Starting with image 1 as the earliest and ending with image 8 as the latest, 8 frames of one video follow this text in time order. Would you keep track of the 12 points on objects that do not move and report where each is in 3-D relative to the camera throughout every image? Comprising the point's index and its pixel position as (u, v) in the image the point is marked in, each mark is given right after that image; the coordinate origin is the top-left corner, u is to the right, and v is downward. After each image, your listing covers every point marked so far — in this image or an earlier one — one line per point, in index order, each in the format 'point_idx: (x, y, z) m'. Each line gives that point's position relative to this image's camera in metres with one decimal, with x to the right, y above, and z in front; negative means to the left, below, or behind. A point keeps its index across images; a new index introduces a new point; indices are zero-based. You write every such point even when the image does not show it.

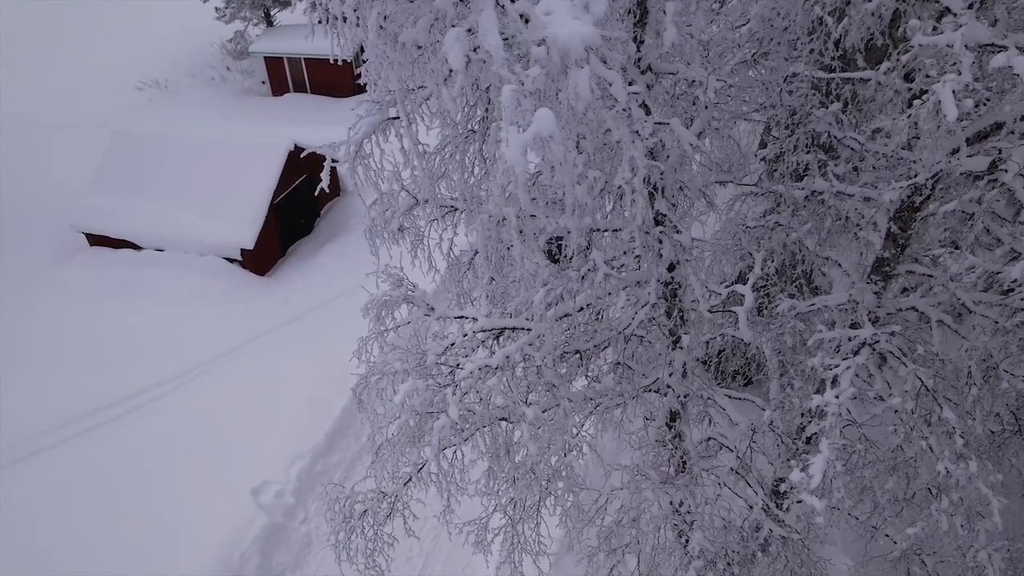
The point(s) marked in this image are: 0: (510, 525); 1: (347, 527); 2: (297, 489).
0: (-0.1, -2.4, +6.0) m
1: (-1.6, -2.4, +6.1) m
2: (-4.0, -3.7, +11.2) m
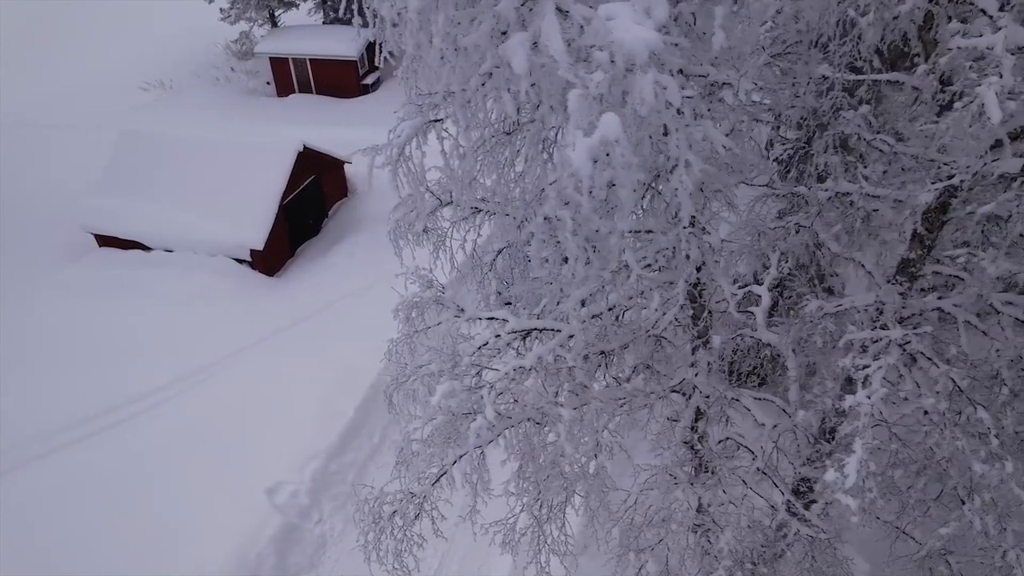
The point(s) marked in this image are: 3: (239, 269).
0: (+0.2, -2.4, +6.1) m
1: (-1.3, -2.4, +6.1) m
2: (-3.8, -3.7, +11.3) m
3: (-7.5, +0.6, +16.8) m
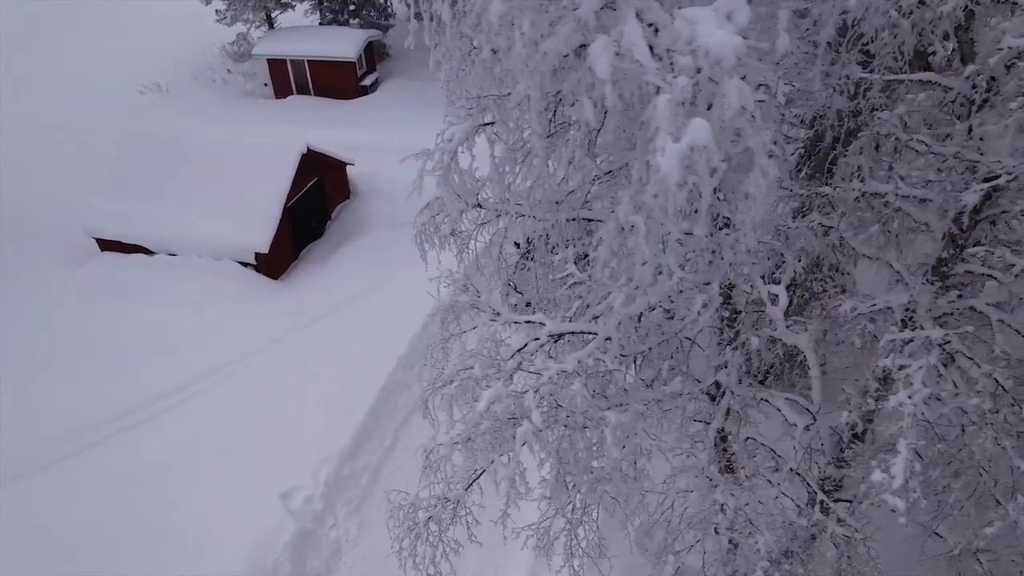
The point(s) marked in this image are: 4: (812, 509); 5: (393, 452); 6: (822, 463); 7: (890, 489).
0: (+0.5, -2.4, +6.0) m
1: (-1.0, -2.4, +6.1) m
2: (-3.4, -3.7, +11.2) m
3: (-7.3, +0.5, +16.7) m
4: (+2.9, -2.1, +6.0) m
5: (-2.5, -3.2, +12.1) m
6: (+3.1, -1.8, +6.2) m
7: (+2.9, -1.5, +4.8) m
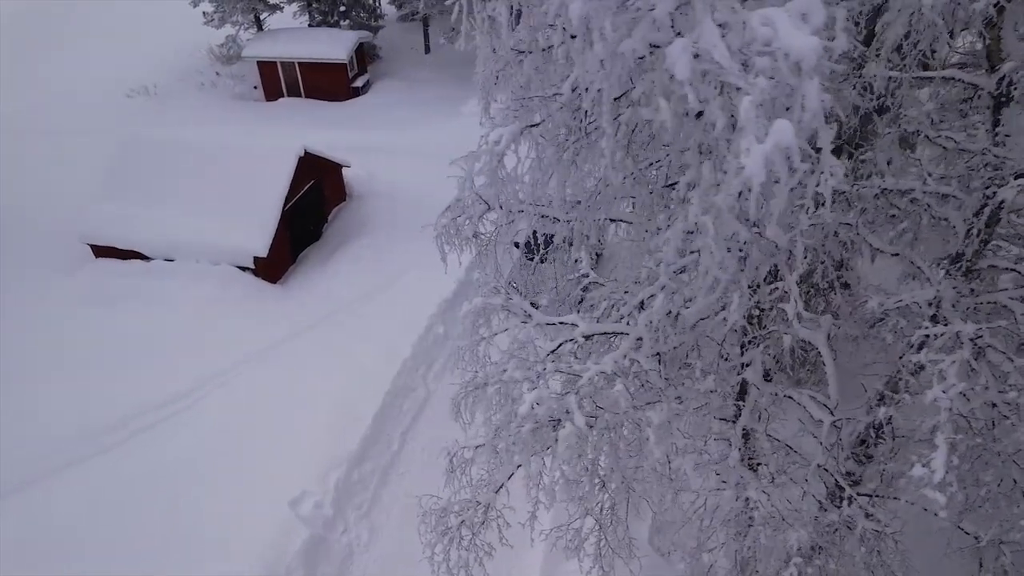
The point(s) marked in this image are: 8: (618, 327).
0: (+0.9, -2.4, +6.0) m
1: (-0.7, -2.4, +6.0) m
2: (-3.2, -3.8, +11.1) m
3: (-7.2, +0.4, +16.5) m
4: (+3.2, -2.1, +6.0) m
5: (-2.2, -3.3, +12.1) m
6: (+3.4, -1.7, +6.2) m
7: (+3.2, -1.5, +4.8) m
8: (+0.9, -0.3, +5.5) m
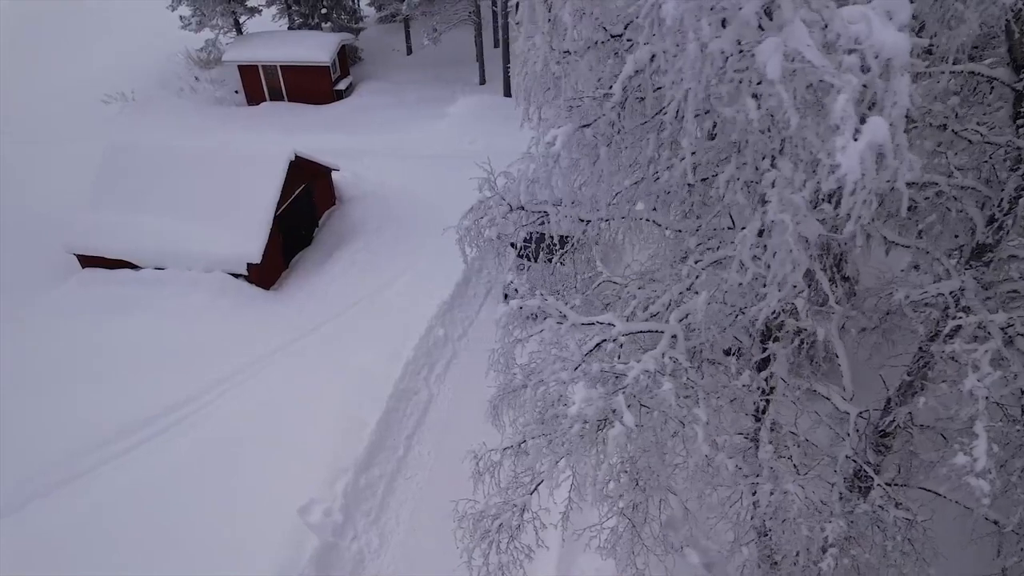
0: (+1.2, -2.4, +6.1) m
1: (-0.3, -2.5, +6.0) m
2: (-3.0, -3.9, +11.0) m
3: (-7.2, +0.2, +16.3) m
4: (+3.6, -2.0, +6.1) m
5: (-2.0, -3.3, +12.0) m
6: (+3.7, -1.7, +6.3) m
7: (+3.6, -1.4, +4.9) m
8: (+1.3, -0.3, +5.5) m
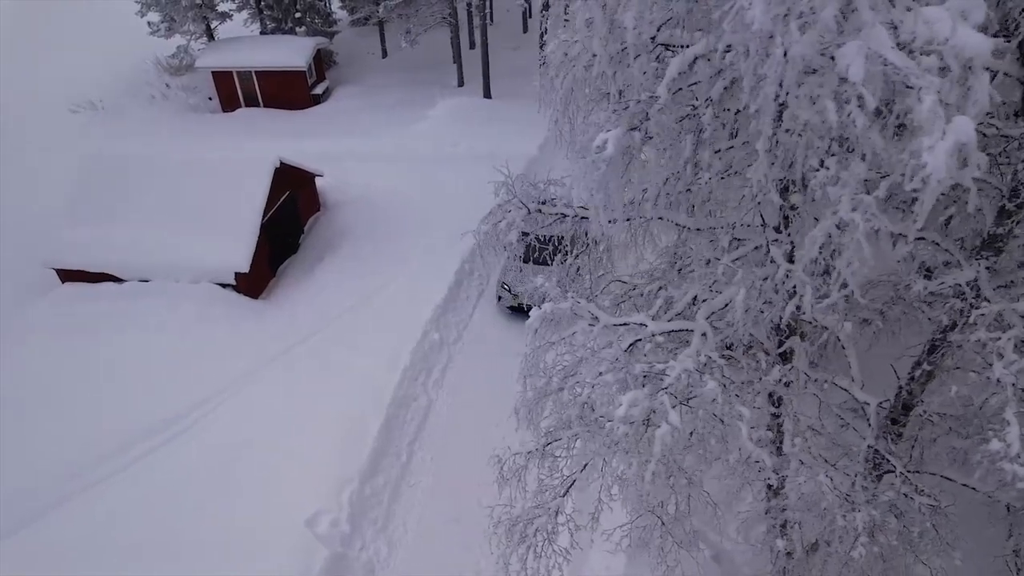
0: (+1.6, -2.4, +6.1) m
1: (+0.1, -2.5, +6.0) m
2: (-2.7, -4.0, +10.9) m
3: (-7.3, -0.1, +16.0) m
4: (+3.9, -2.0, +6.2) m
5: (-1.9, -3.4, +11.9) m
6: (+4.0, -1.6, +6.5) m
7: (+4.0, -1.4, +5.0) m
8: (+1.5, -0.3, +5.5) m
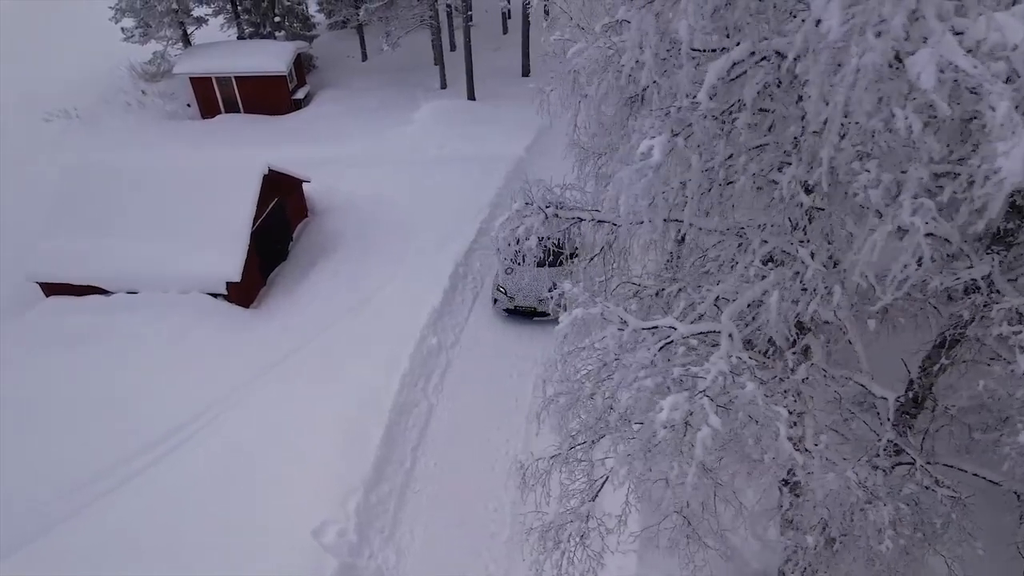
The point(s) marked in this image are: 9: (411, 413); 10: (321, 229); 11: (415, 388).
0: (+1.9, -2.4, +6.1) m
1: (+0.4, -2.6, +6.0) m
2: (-2.5, -4.2, +10.8) m
3: (-7.4, -0.4, +15.8) m
4: (+4.2, -1.9, +6.3) m
5: (-1.7, -3.5, +11.8) m
6: (+4.3, -1.5, +6.6) m
7: (+4.3, -1.3, +5.1) m
8: (+1.8, -0.3, +5.6) m
9: (-2.0, -2.6, +12.9) m
10: (-5.8, +1.8, +19.6) m
11: (-2.0, -2.2, +13.4) m
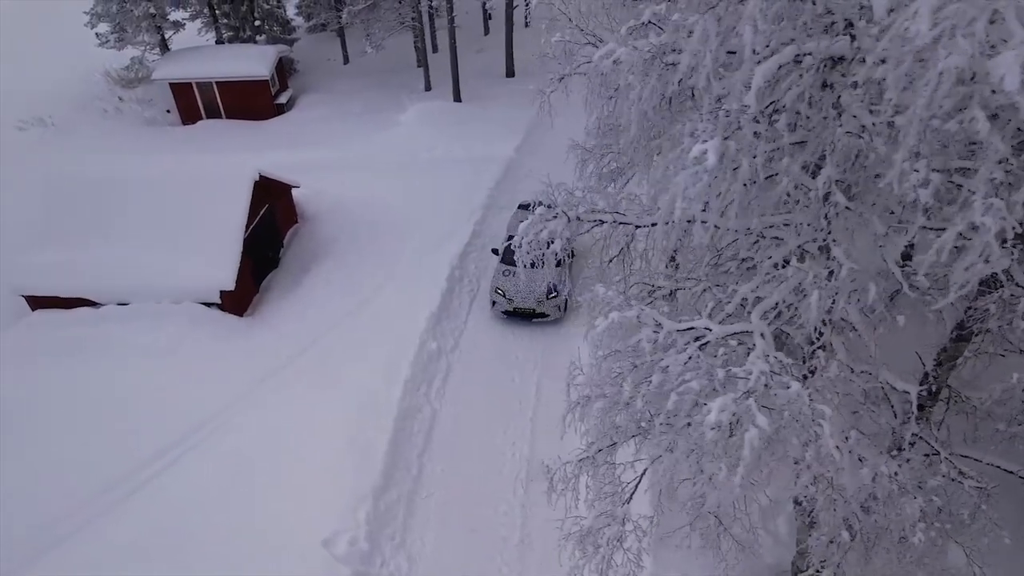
0: (+2.2, -2.4, +6.2) m
1: (+0.7, -2.6, +6.0) m
2: (-2.3, -4.3, +10.7) m
3: (-7.4, -0.6, +15.5) m
4: (+4.5, -1.9, +6.4) m
5: (-1.5, -3.6, +11.8) m
6: (+4.6, -1.5, +6.7) m
7: (+4.6, -1.3, +5.2) m
8: (+2.1, -0.3, +5.6) m
9: (-1.8, -2.7, +12.8) m
10: (-6.0, +1.6, +19.4) m
11: (-1.9, -2.3, +13.4) m
